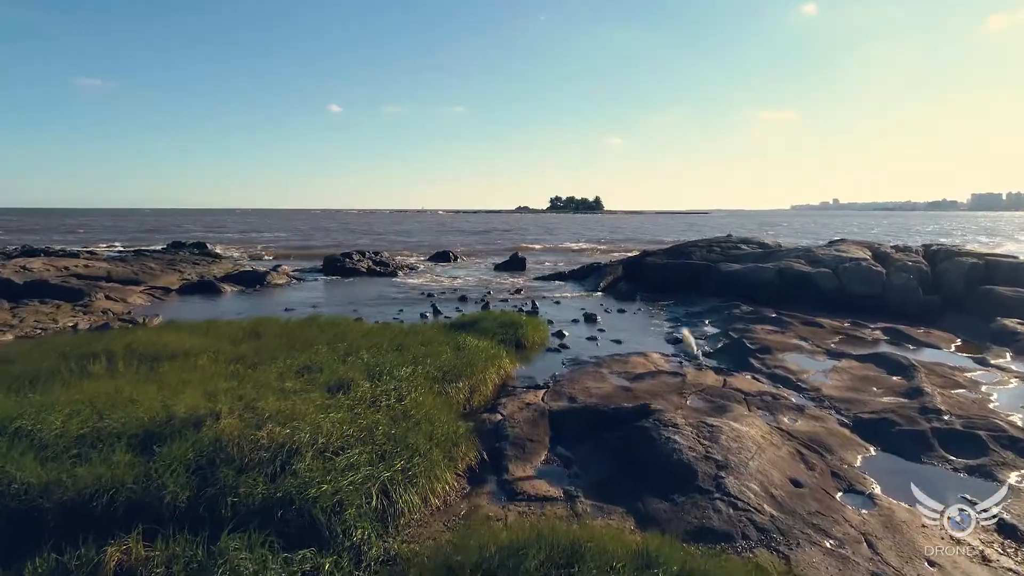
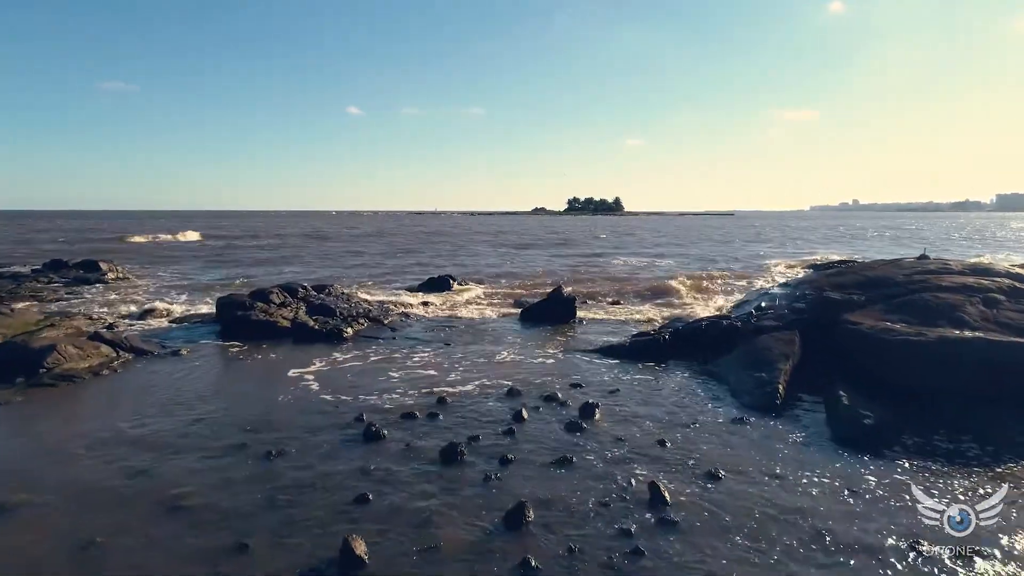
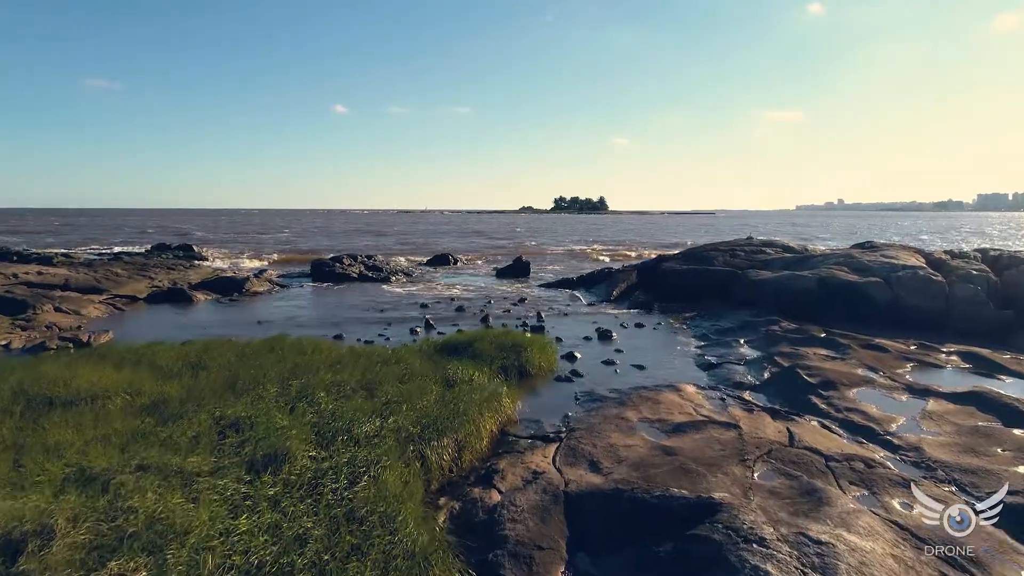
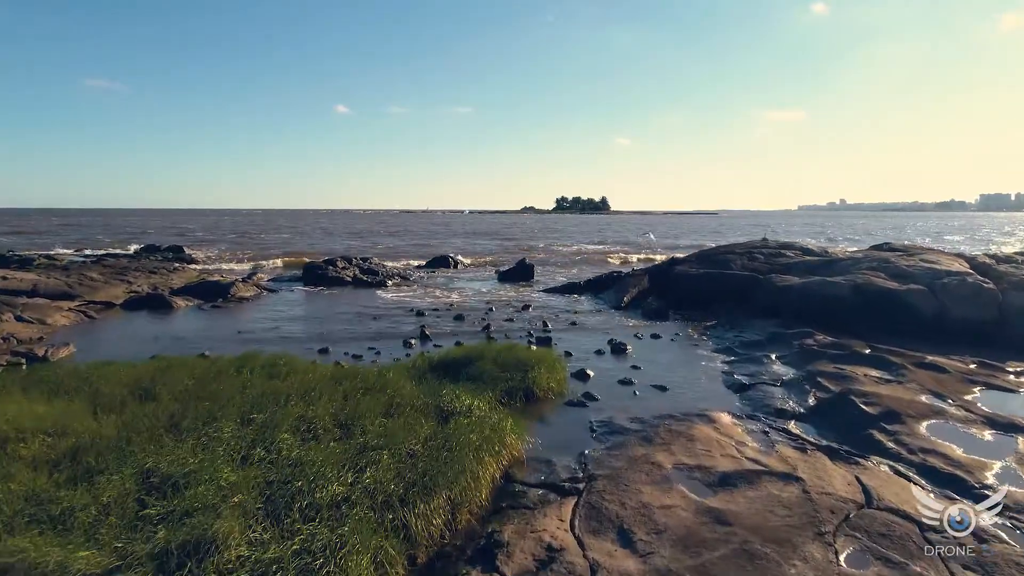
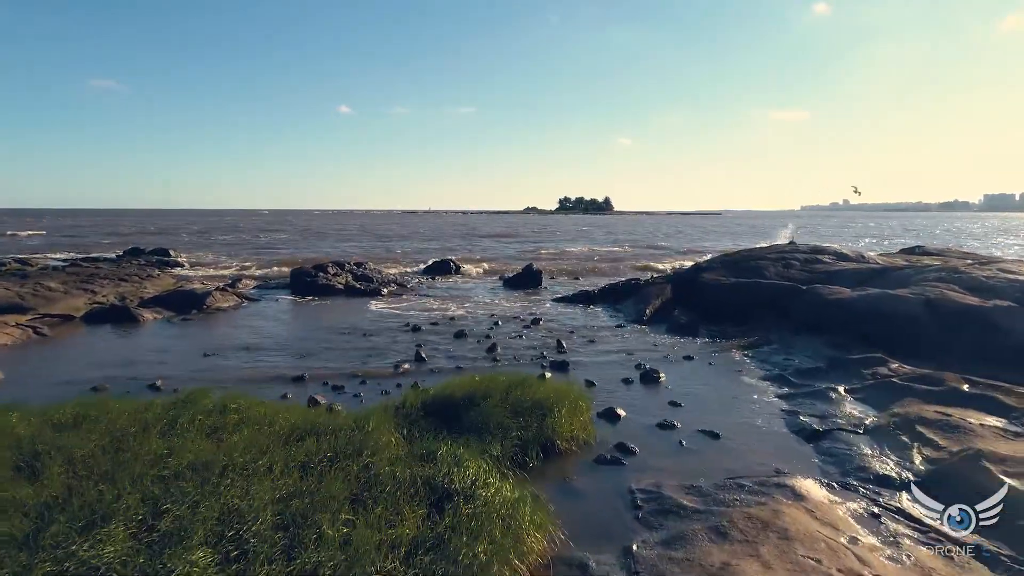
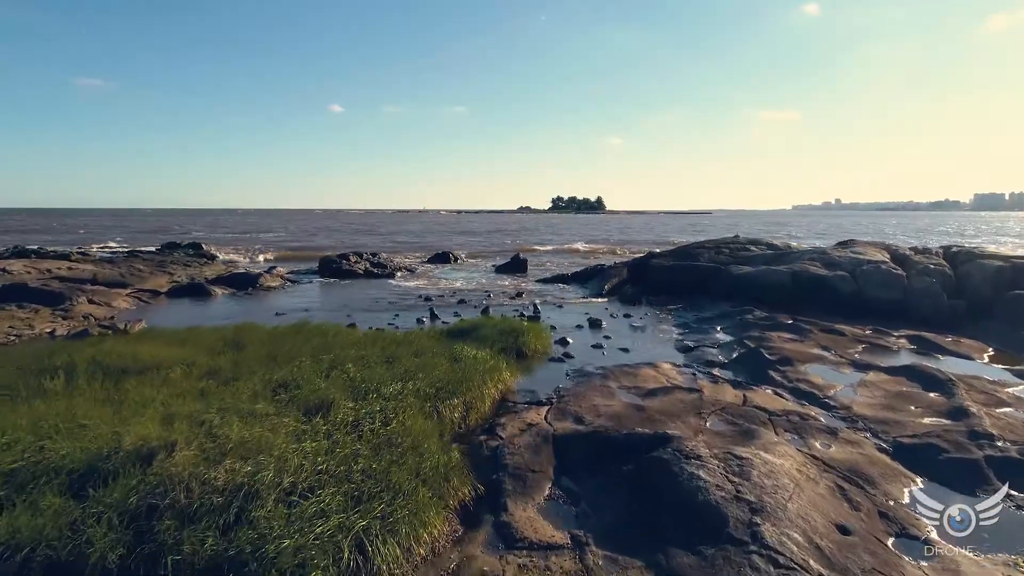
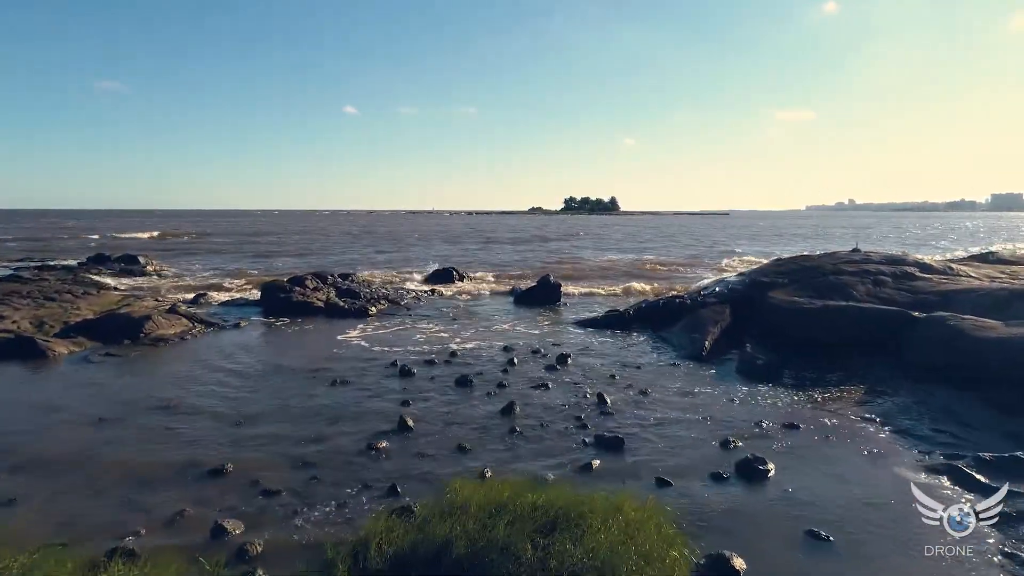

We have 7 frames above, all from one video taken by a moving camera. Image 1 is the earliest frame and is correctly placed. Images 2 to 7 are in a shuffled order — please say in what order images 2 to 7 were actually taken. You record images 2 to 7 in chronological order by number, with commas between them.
6, 3, 4, 5, 7, 2
